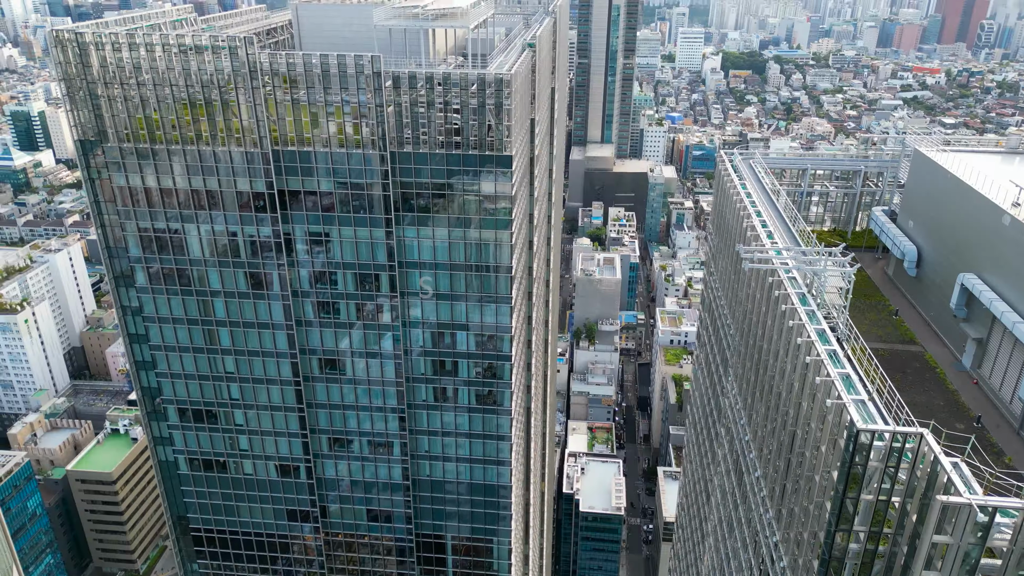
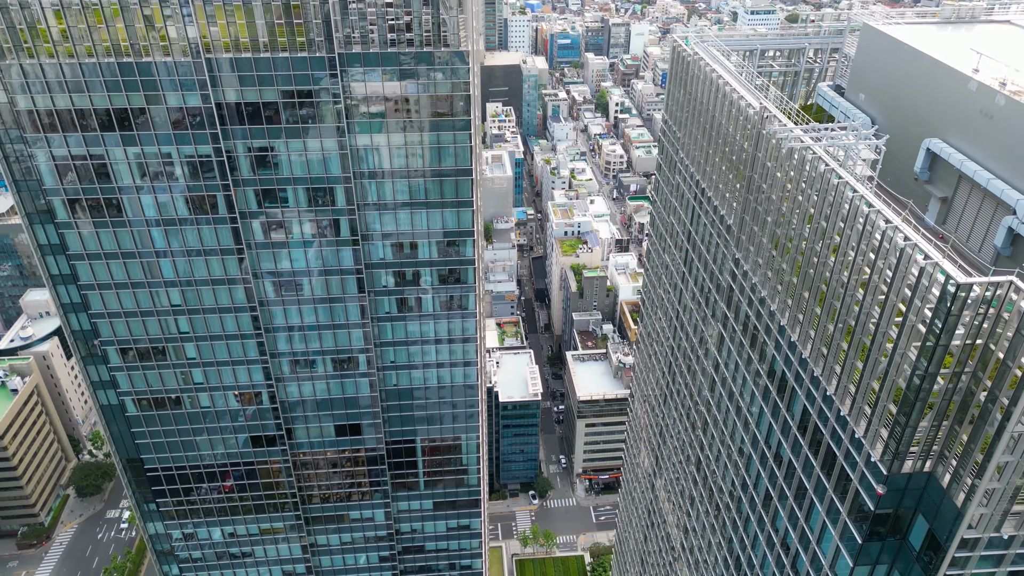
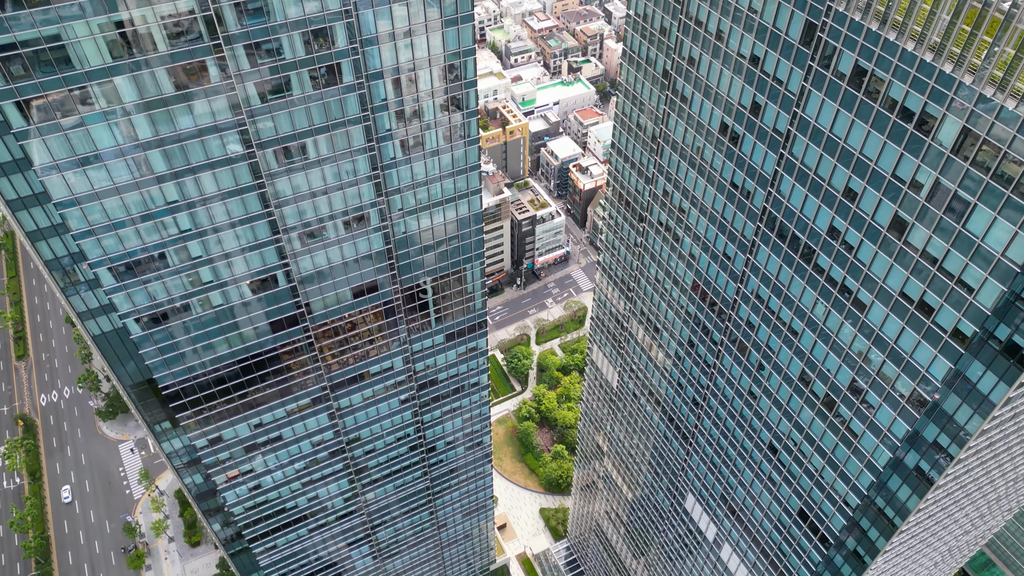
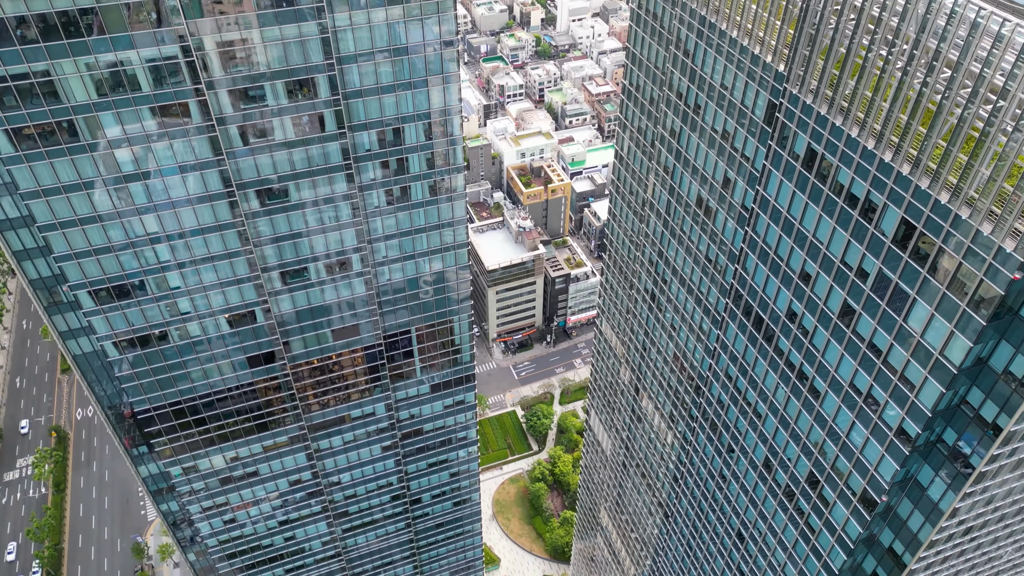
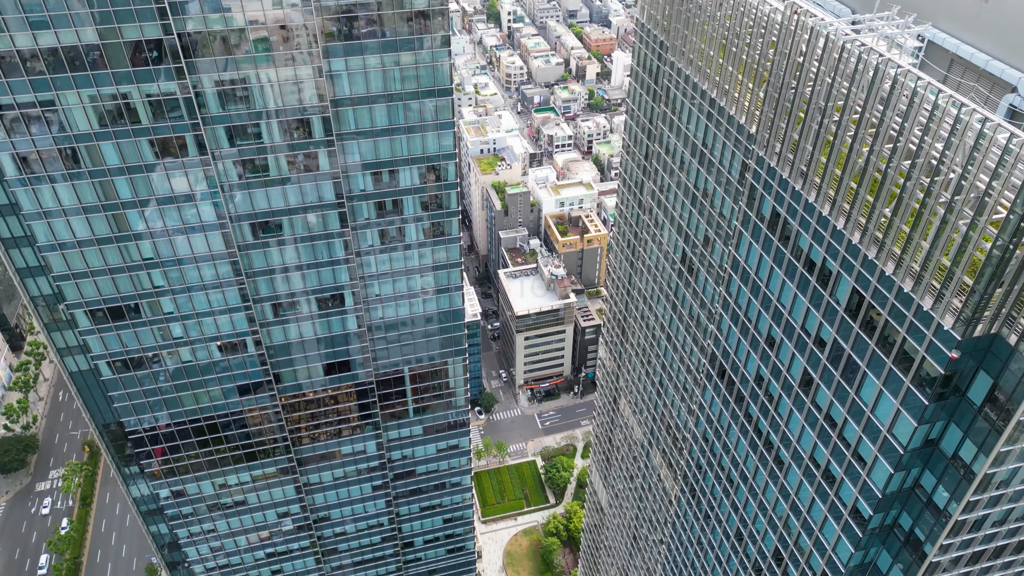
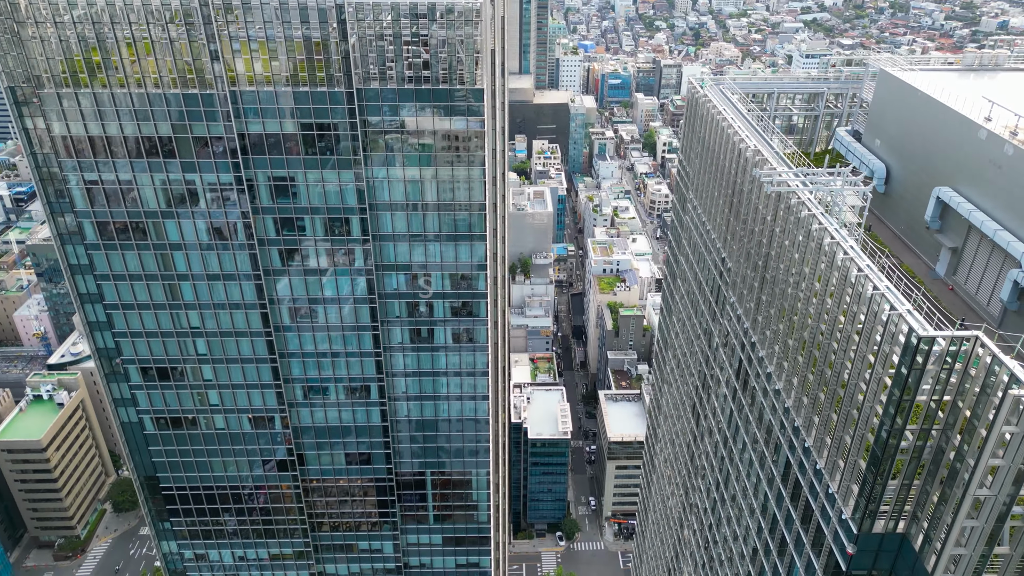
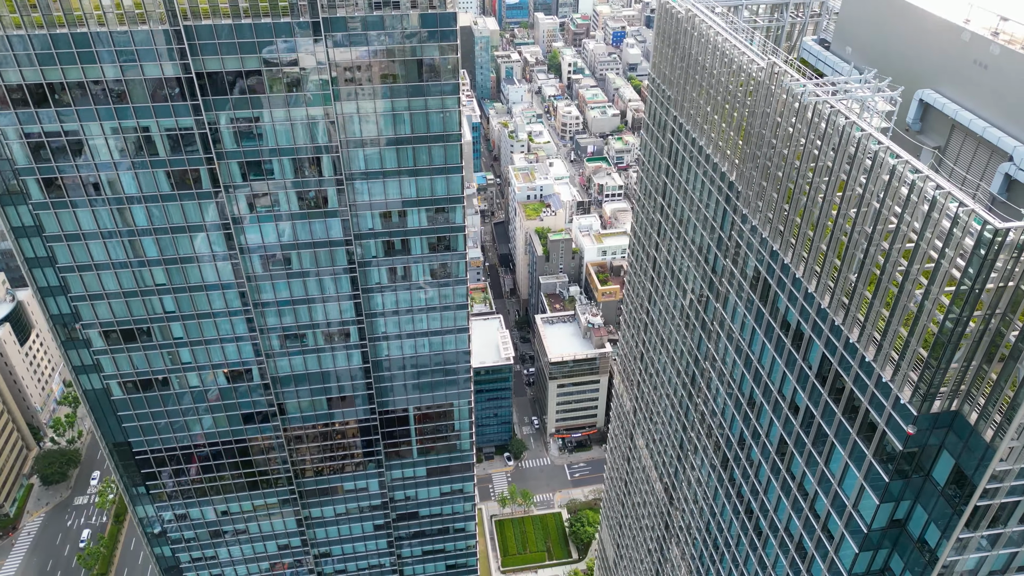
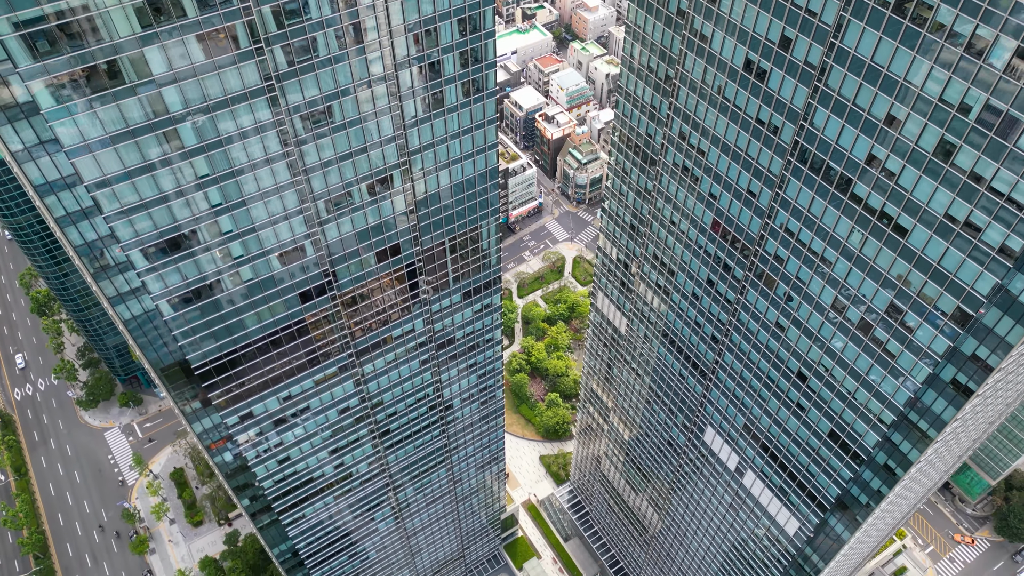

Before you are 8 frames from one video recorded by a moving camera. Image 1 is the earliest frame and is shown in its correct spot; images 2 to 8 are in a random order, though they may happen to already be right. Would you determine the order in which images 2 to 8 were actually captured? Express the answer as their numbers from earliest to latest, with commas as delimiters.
6, 2, 7, 5, 4, 3, 8
